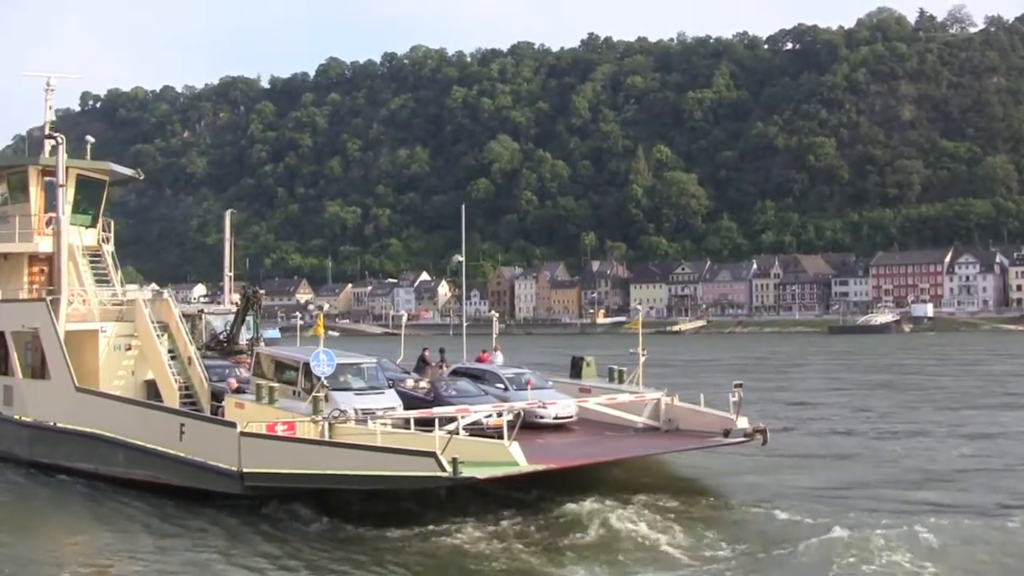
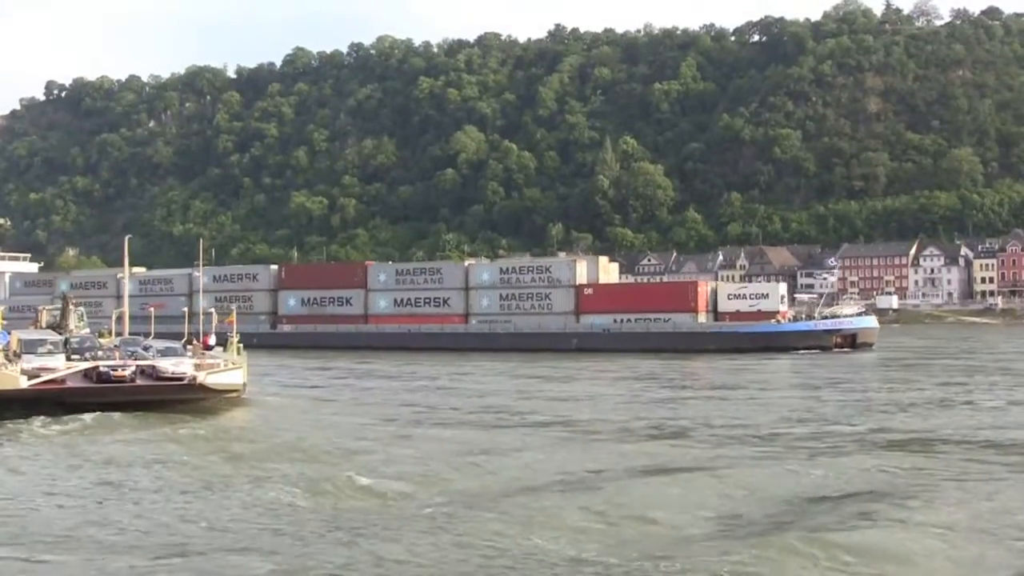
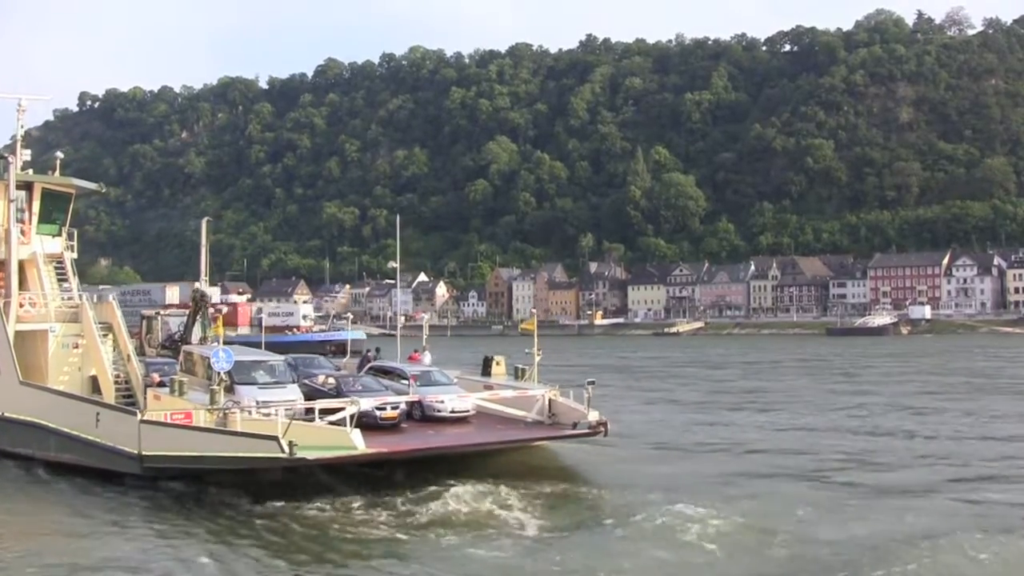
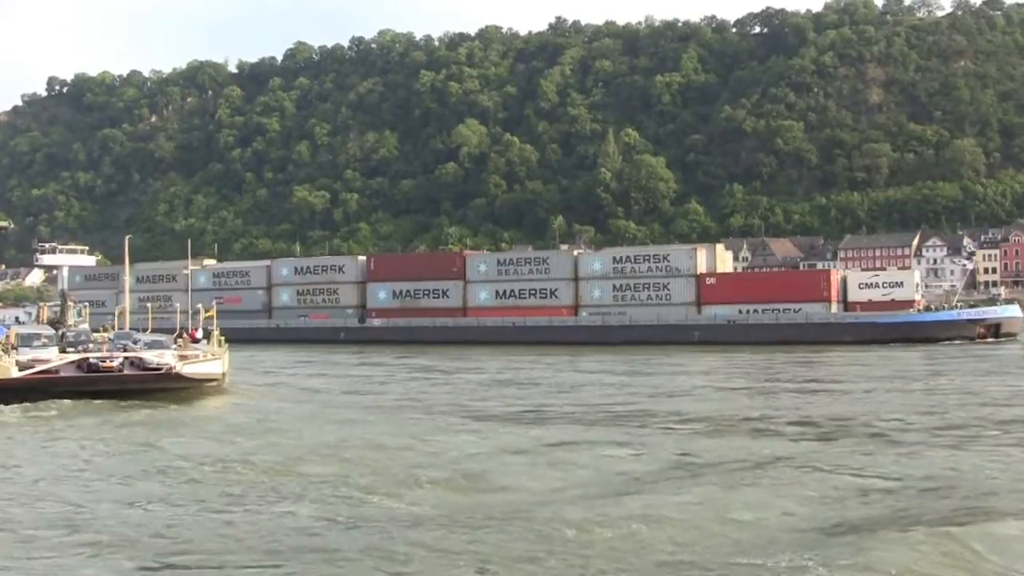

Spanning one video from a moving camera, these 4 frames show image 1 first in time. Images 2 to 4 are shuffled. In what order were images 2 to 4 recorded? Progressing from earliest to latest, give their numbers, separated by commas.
3, 2, 4
